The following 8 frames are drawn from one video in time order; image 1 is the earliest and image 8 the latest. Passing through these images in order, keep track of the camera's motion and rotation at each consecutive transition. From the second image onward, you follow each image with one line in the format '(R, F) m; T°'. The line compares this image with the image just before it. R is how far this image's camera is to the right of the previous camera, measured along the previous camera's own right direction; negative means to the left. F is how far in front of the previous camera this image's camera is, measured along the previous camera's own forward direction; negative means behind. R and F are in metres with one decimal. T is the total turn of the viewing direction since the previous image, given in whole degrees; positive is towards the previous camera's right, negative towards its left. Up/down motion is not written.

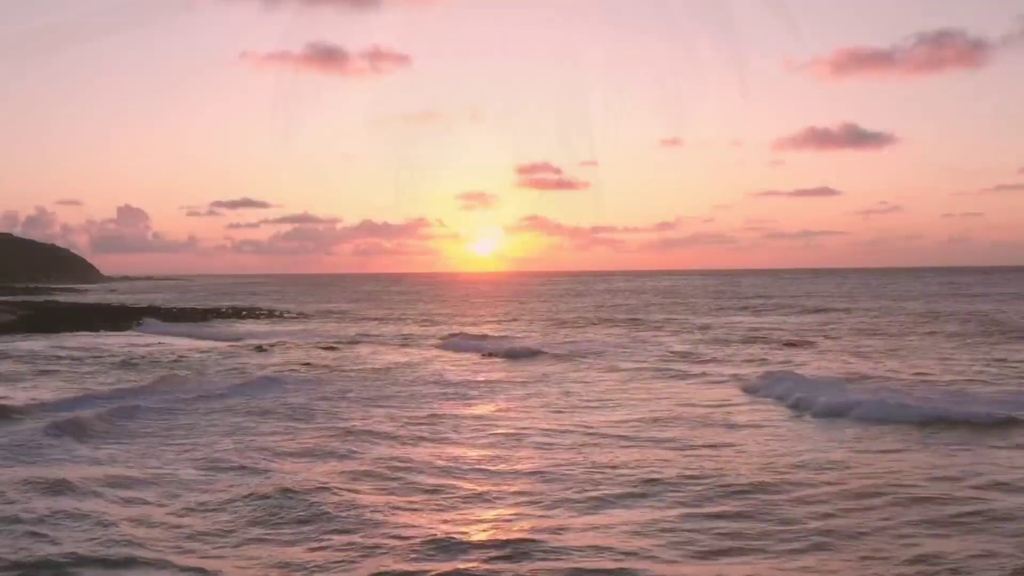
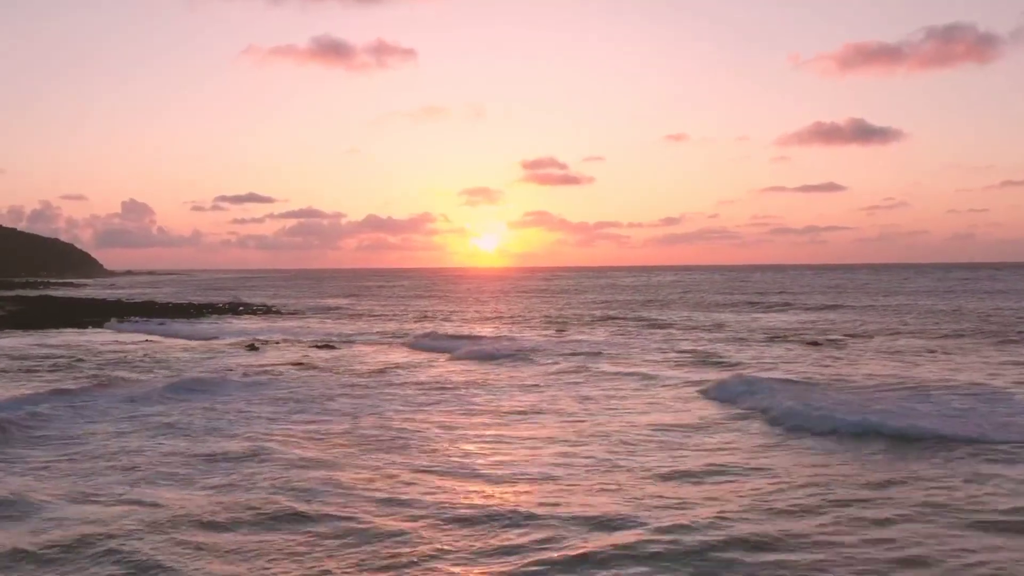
(0.0, +2.0) m; 0°
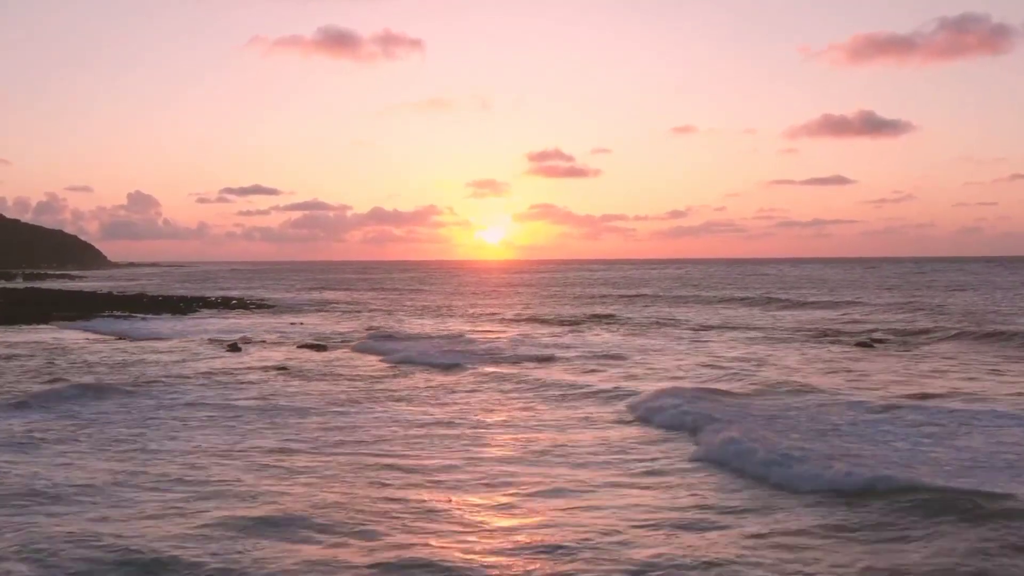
(-0.2, +3.6) m; 0°
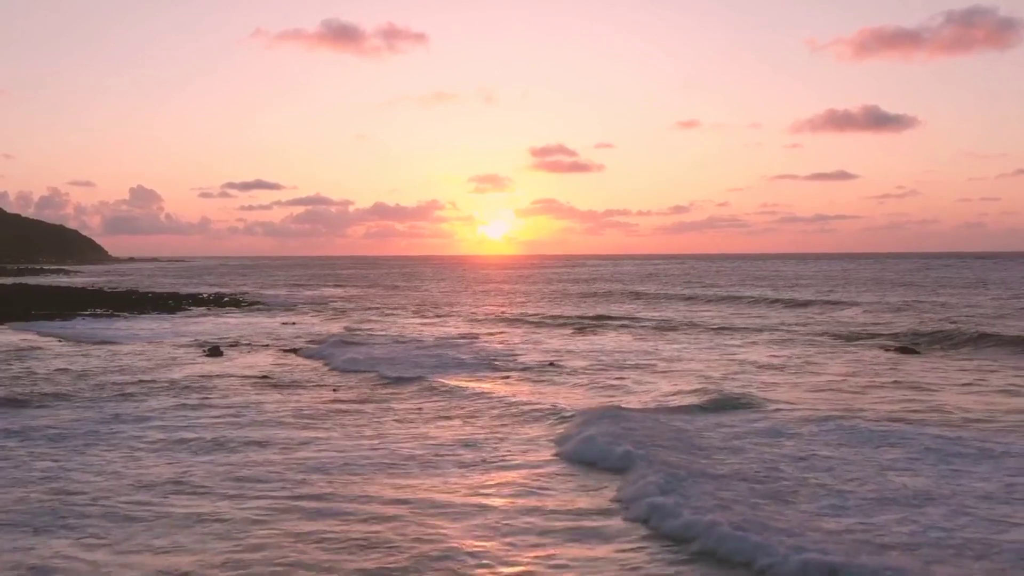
(-0.1, +2.6) m; 0°
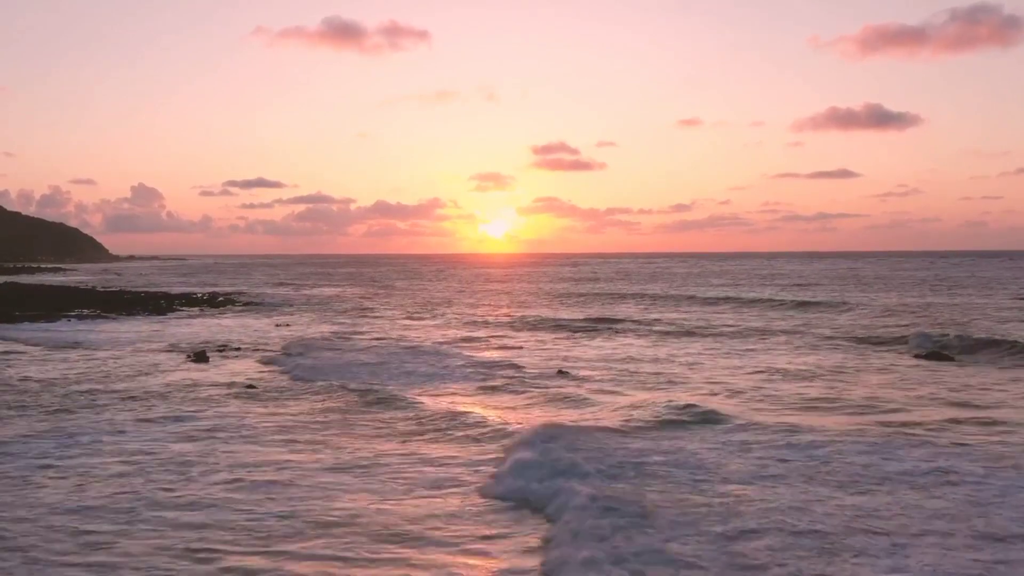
(-0.1, +1.8) m; 0°
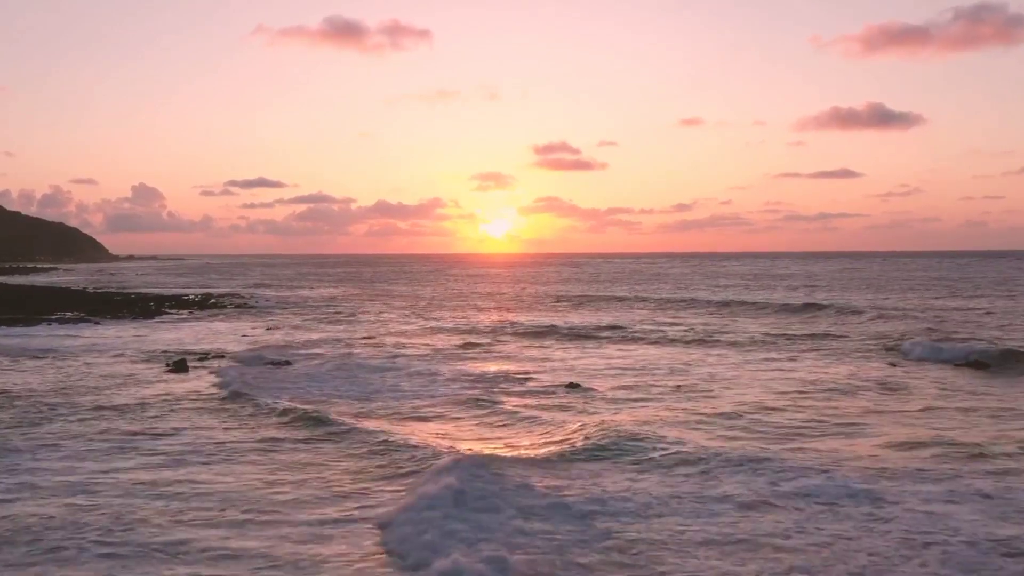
(-0.1, +2.0) m; 0°
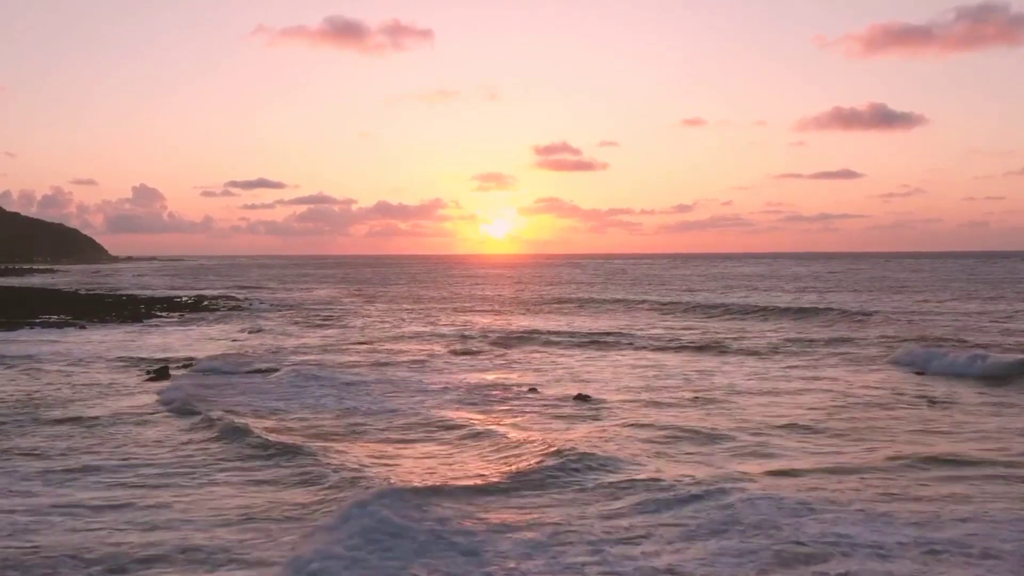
(-0.1, +1.6) m; 0°
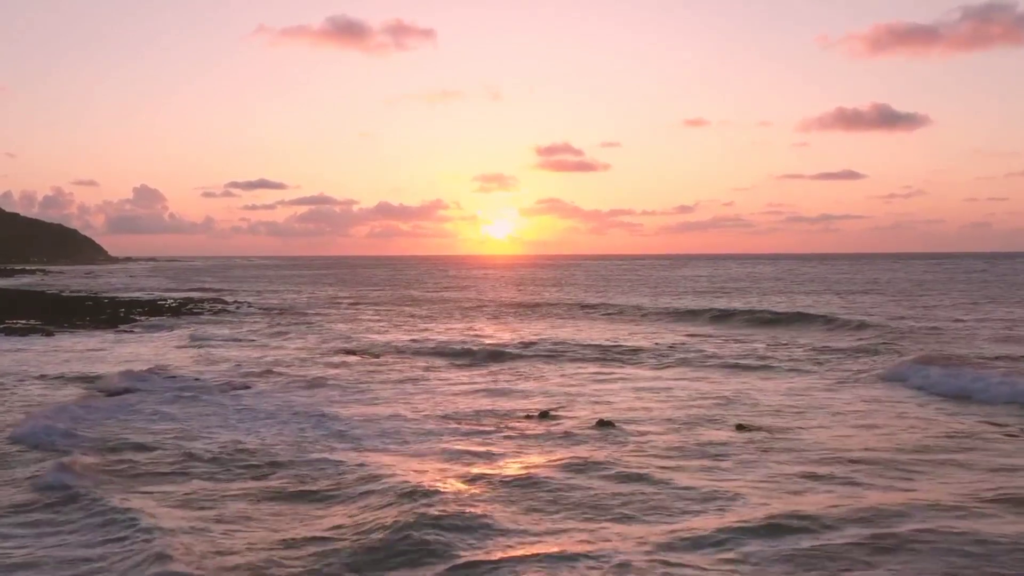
(-0.1, +2.8) m; 0°
